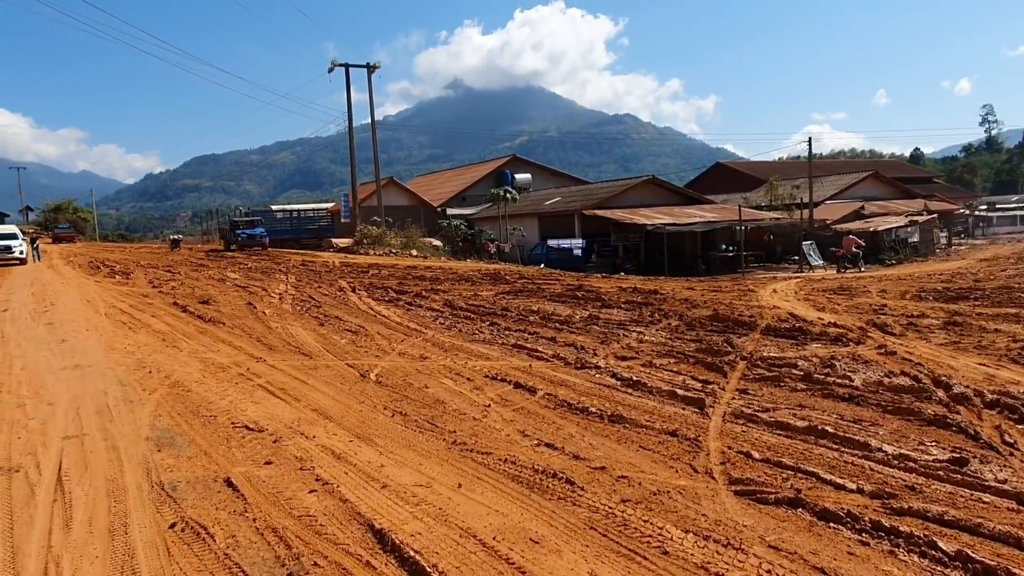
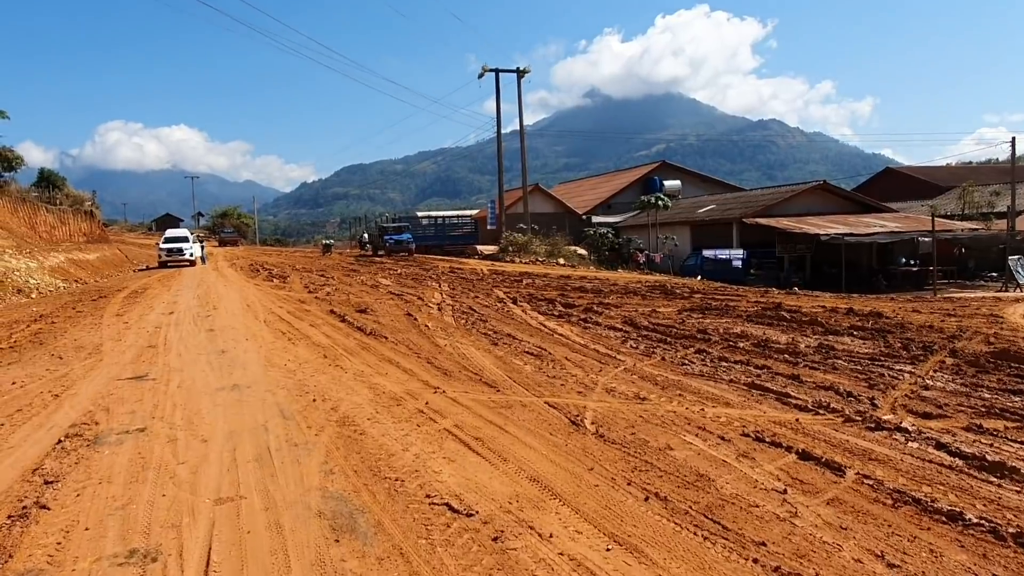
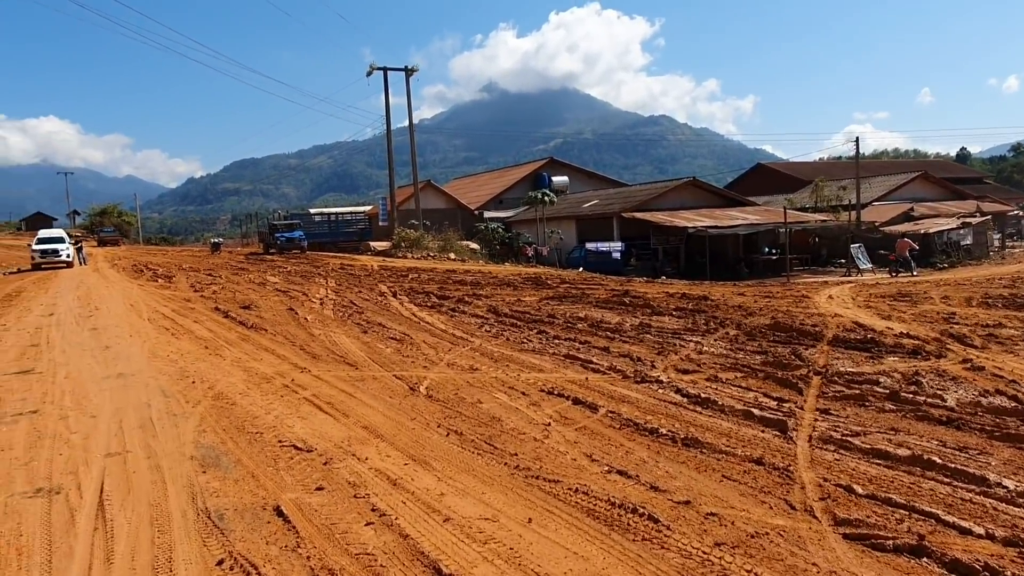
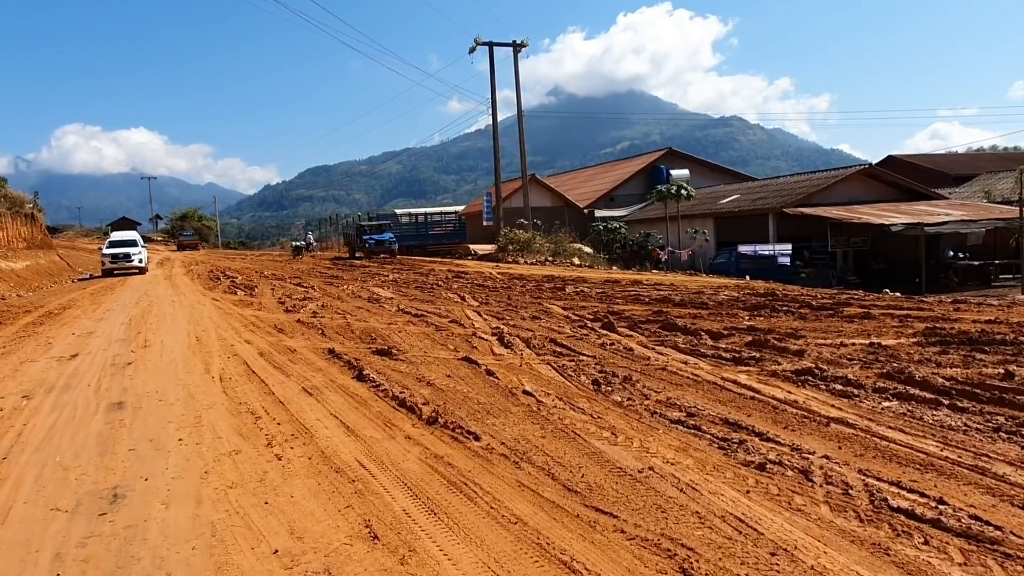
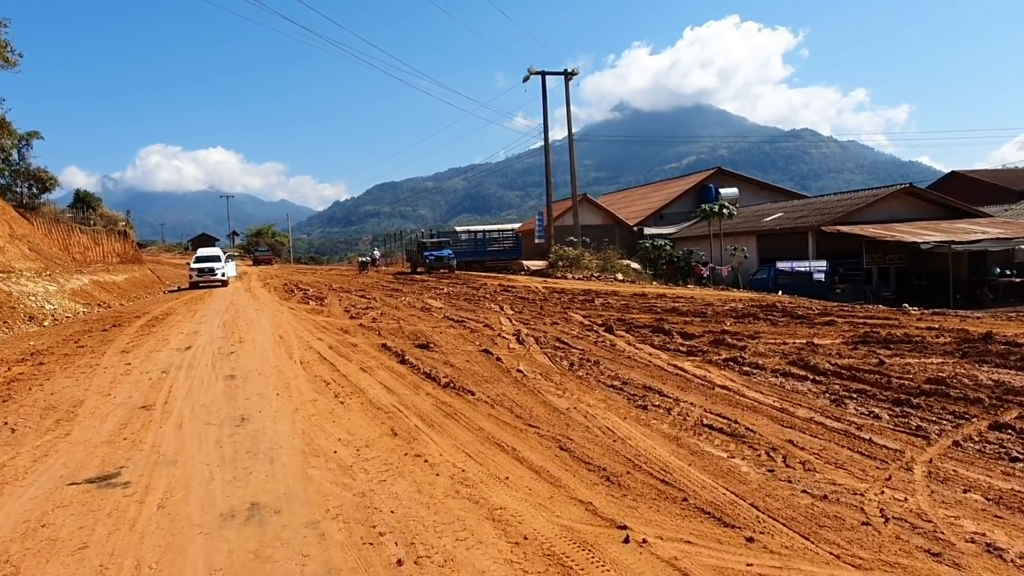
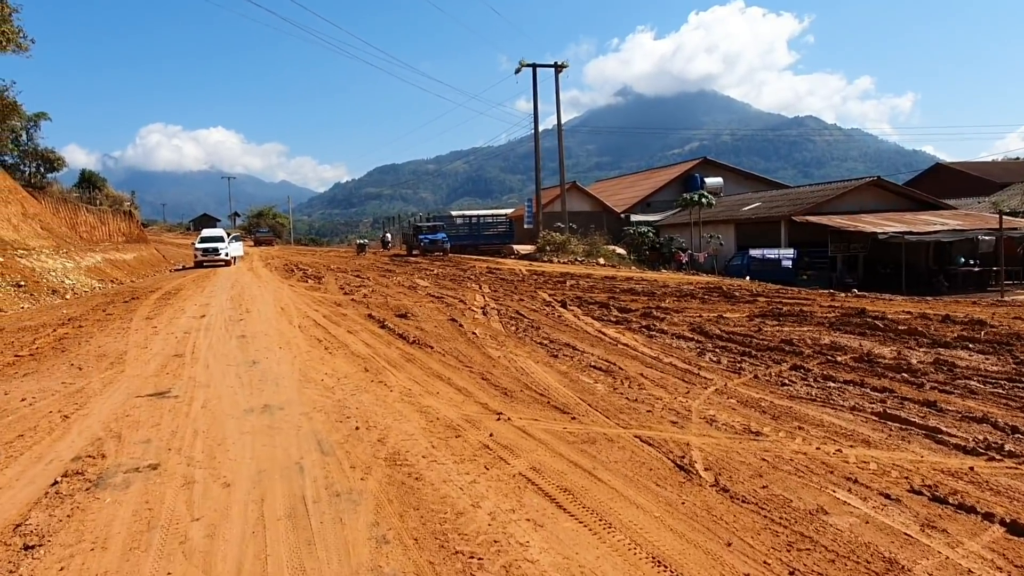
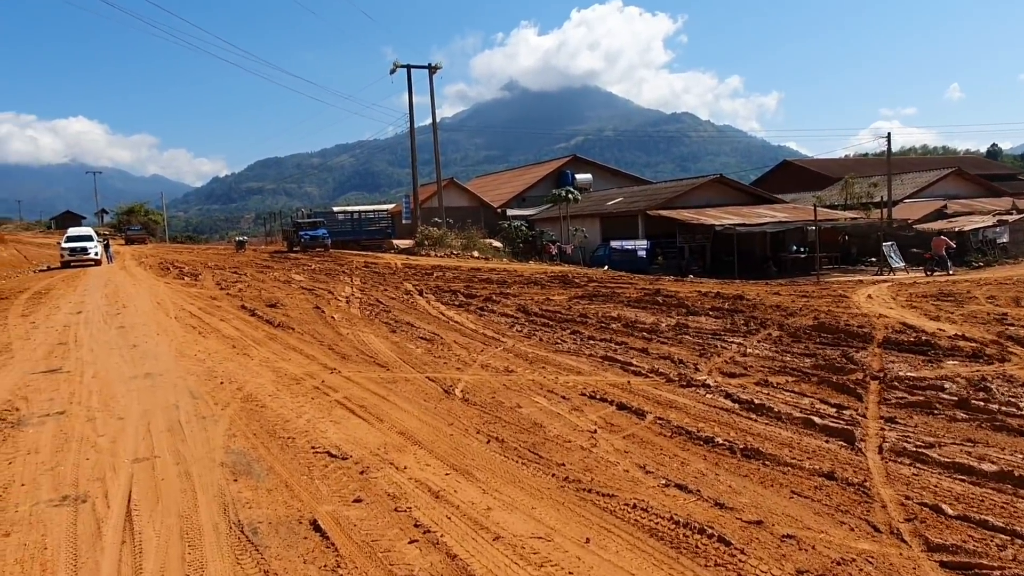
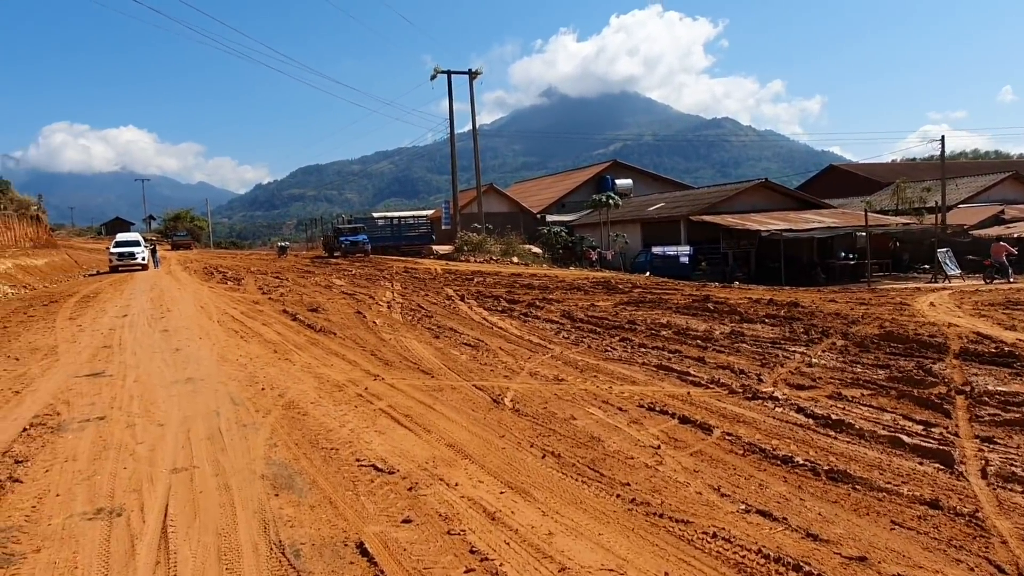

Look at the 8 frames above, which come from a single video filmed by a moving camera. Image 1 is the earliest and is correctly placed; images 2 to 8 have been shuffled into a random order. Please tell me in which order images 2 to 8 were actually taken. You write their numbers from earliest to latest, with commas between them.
3, 7, 8, 2, 6, 5, 4
